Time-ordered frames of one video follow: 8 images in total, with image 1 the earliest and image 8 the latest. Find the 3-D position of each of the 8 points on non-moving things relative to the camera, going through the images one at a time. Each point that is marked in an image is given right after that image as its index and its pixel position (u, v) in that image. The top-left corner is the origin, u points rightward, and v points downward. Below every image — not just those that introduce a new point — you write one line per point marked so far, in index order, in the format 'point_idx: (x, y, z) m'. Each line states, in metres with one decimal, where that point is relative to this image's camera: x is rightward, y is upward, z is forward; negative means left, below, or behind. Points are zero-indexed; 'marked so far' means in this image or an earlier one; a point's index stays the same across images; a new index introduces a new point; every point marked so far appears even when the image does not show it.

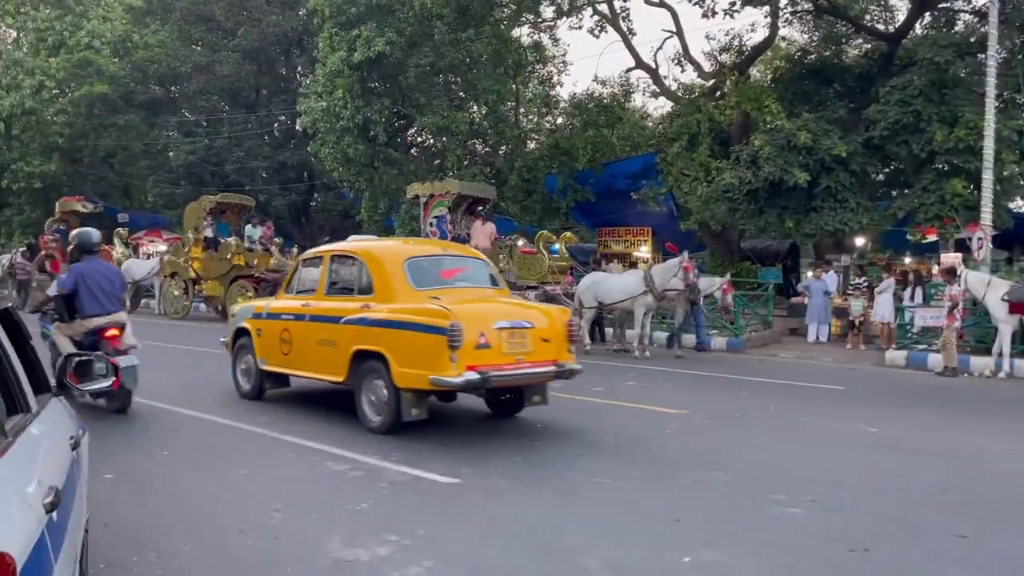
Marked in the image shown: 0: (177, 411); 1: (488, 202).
0: (-3.7, -1.3, +9.5) m
1: (-0.5, +1.9, +19.0) m
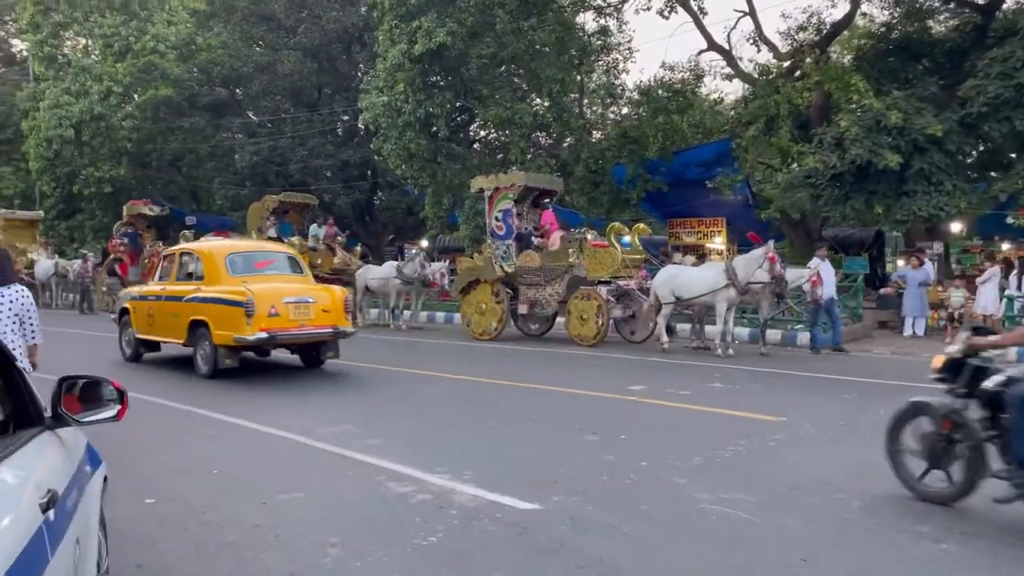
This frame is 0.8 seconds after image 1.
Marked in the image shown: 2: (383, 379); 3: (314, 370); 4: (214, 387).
0: (-2.9, -1.4, +8.9) m
1: (+0.9, +2.0, +18.1) m
2: (-1.7, -1.2, +11.4) m
3: (-2.9, -1.2, +12.7) m
4: (-4.0, -1.2, +11.4) m
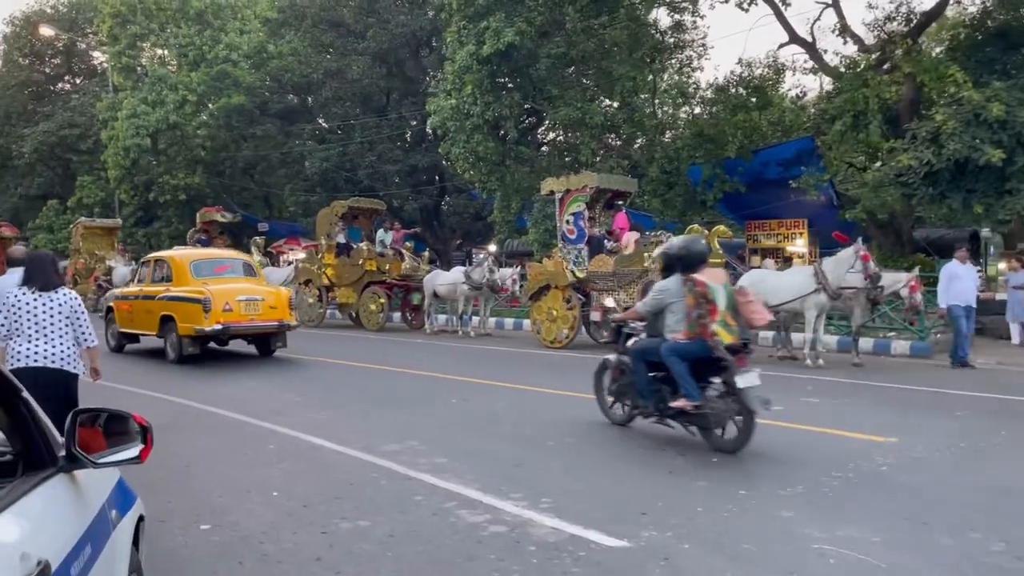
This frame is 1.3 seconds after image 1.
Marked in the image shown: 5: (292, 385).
0: (-2.1, -1.4, +8.5) m
1: (+2.4, +1.9, +17.4) m
2: (-0.8, -1.3, +10.8) m
3: (-1.9, -1.3, +12.2) m
4: (-3.0, -1.3, +11.1) m
5: (-3.0, -1.3, +11.7) m
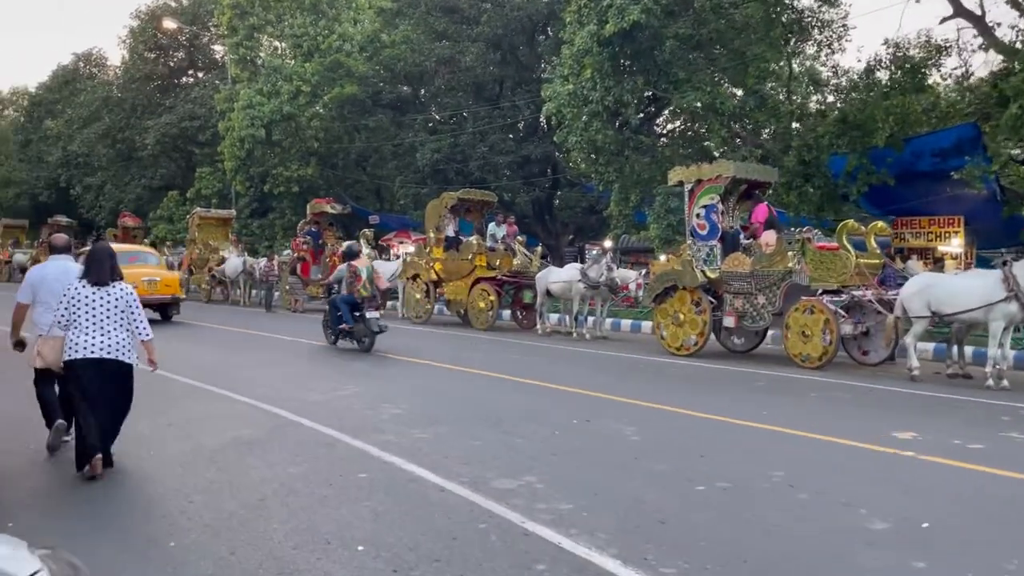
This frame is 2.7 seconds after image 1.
0: (-1.0, -1.4, +7.3) m
1: (+4.6, +1.8, +15.5) m
2: (+0.6, -1.3, +9.4) m
3: (-0.3, -1.2, +10.9) m
4: (-1.6, -1.3, +9.9) m
5: (-1.5, -1.3, +10.6) m
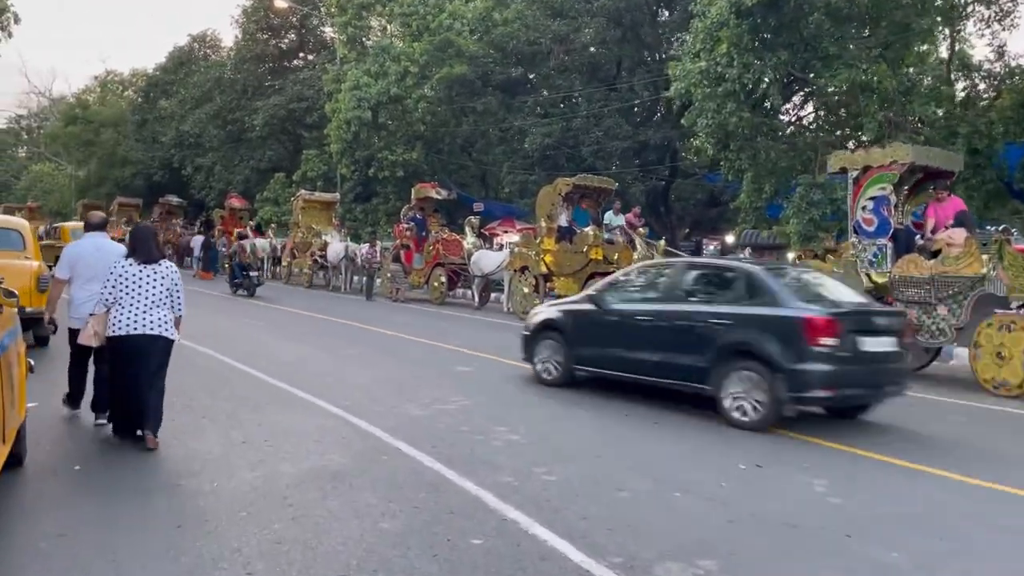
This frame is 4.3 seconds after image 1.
0: (0.0, -1.4, +5.5) m
1: (+6.6, +1.7, +13.1) m
2: (+1.9, -1.3, +7.5) m
3: (+1.1, -1.2, +9.1) m
4: (-0.2, -1.3, +8.3) m
5: (-0.1, -1.2, +8.9) m
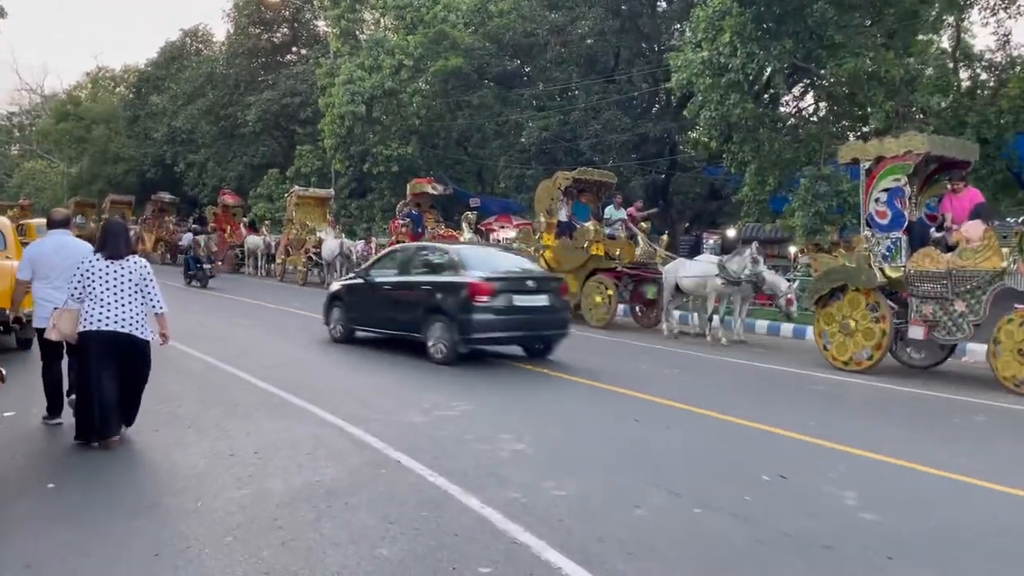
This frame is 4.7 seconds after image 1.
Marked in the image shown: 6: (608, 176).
0: (+0.1, -1.4, +5.1) m
1: (+6.6, +1.8, +12.6) m
2: (+1.9, -1.3, +7.1) m
3: (+1.2, -1.2, +8.7) m
4: (-0.2, -1.3, +7.8) m
5: (0.0, -1.2, +8.4) m
6: (+2.1, +2.5, +19.3) m
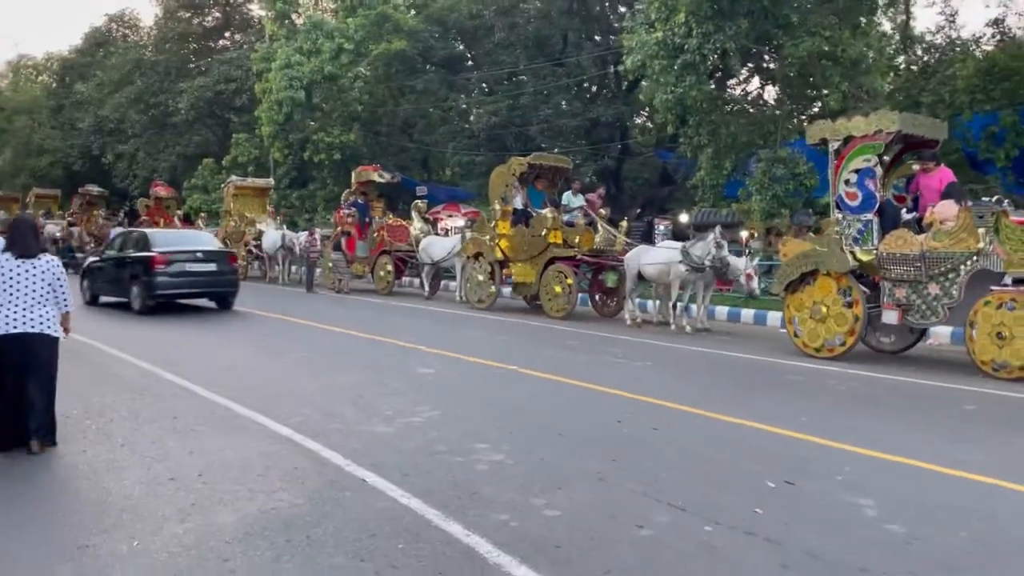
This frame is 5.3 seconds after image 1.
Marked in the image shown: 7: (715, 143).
0: (0.0, -1.4, +4.4) m
1: (+6.0, +2.0, +12.3) m
2: (+1.8, -1.2, +6.5) m
3: (+0.9, -1.1, +8.1) m
4: (-0.4, -1.2, +7.1) m
5: (-0.3, -1.2, +7.8) m
6: (+1.1, +2.7, +18.7) m
7: (+4.6, +3.3, +19.9) m
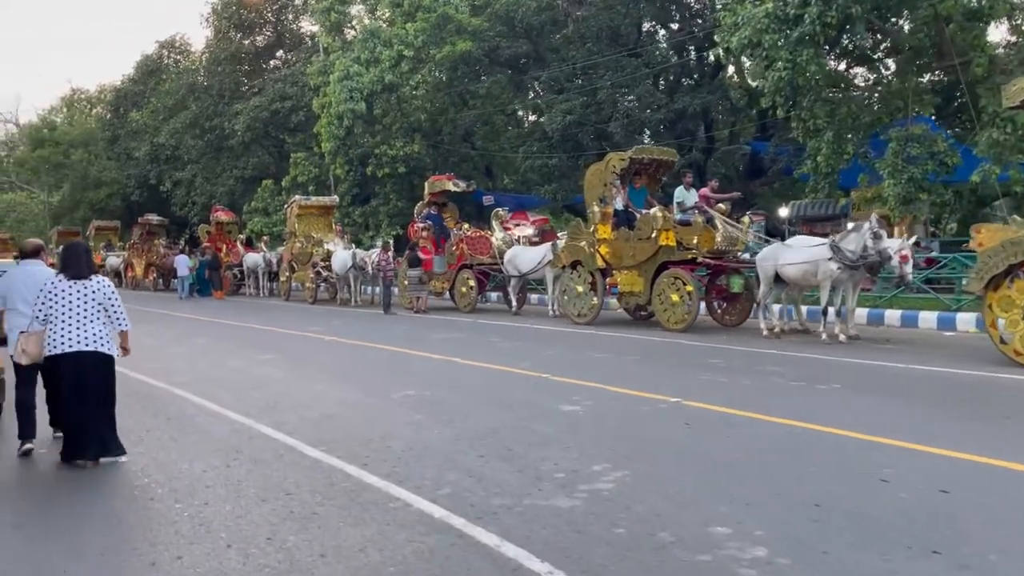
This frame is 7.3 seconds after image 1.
0: (+1.3, -1.5, +2.5) m
1: (+7.6, +2.2, +10.1) m
2: (+3.1, -1.2, +4.4) m
3: (+2.4, -1.2, +6.0) m
4: (+1.0, -1.3, +5.2) m
5: (+1.2, -1.3, +5.8) m
6: (+3.0, +2.6, +16.7) m
7: (+6.5, +3.3, +17.7) m
